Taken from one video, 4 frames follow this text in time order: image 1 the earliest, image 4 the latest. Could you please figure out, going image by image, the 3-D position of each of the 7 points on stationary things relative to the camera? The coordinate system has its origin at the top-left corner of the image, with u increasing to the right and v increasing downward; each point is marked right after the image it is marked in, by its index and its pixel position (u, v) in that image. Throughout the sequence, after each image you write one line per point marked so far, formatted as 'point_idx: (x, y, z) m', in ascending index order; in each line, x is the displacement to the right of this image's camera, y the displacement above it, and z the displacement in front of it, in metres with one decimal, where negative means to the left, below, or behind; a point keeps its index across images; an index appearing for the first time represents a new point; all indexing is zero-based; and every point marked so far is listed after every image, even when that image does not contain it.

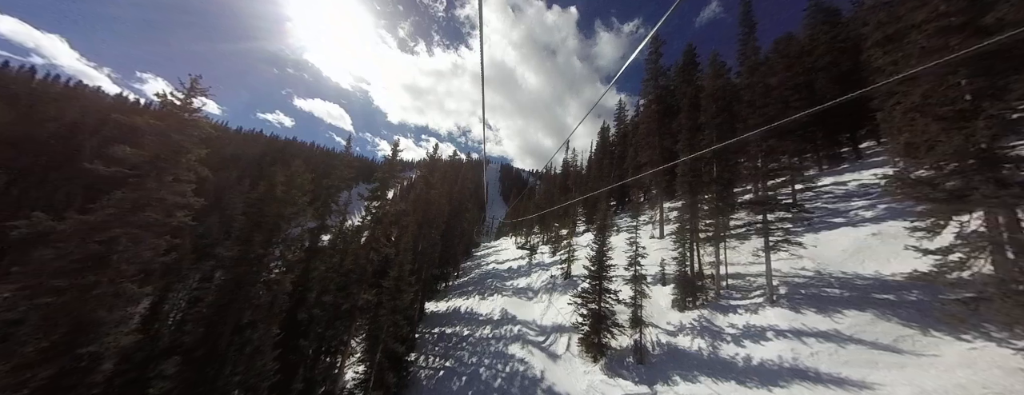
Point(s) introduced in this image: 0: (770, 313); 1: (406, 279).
0: (+12.3, -5.5, +12.5) m
1: (-7.1, -5.5, +17.4) m
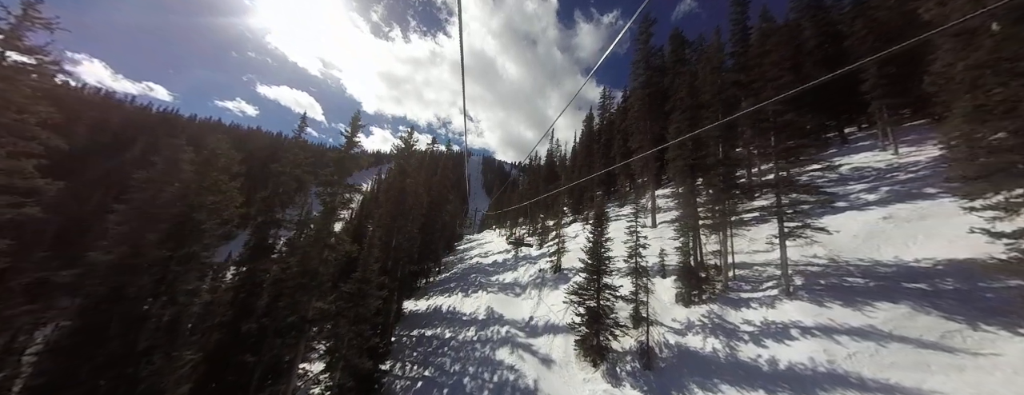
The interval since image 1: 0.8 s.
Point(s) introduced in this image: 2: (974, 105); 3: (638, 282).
0: (+11.9, -4.7, +11.2) m
1: (-7.8, -4.7, +14.8) m
2: (+13.7, +2.7, +7.9) m
3: (+7.0, -4.6, +14.4) m
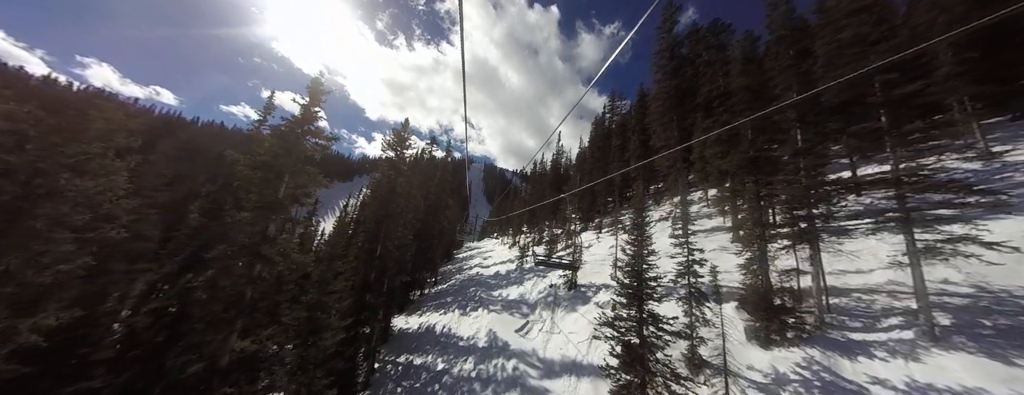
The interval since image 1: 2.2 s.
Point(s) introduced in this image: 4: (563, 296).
0: (+12.4, -4.6, +7.5) m
1: (-7.3, -4.5, +11.1) m
2: (+14.3, +2.8, +4.3) m
3: (+7.5, -4.6, +10.6) m
4: (+3.8, -7.3, +19.4) m
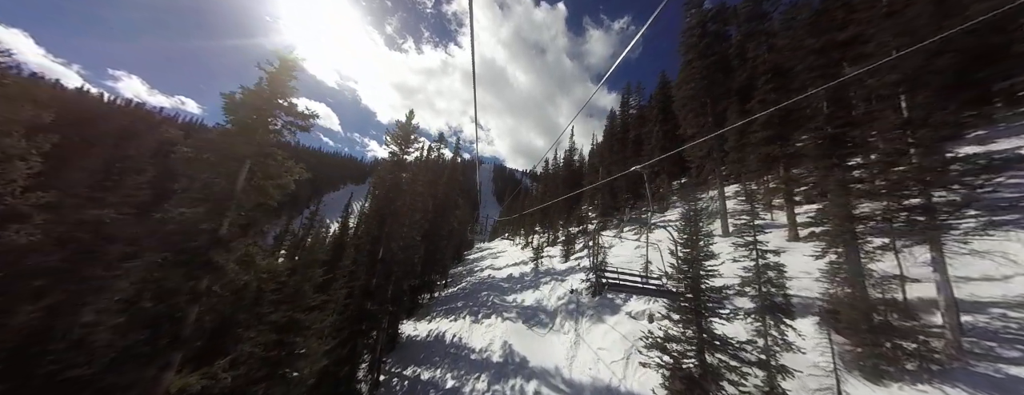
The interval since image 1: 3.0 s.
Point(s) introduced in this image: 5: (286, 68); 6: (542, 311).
0: (+13.0, -4.2, +4.9) m
1: (-6.5, -4.3, +9.2) m
2: (+14.8, +3.3, +1.7) m
3: (+8.2, -4.2, +8.2) m
4: (+4.9, -7.0, +17.1) m
5: (-7.3, +4.2, +8.5) m
6: (+2.2, -8.4, +19.3) m
